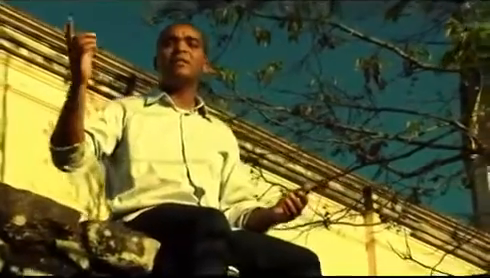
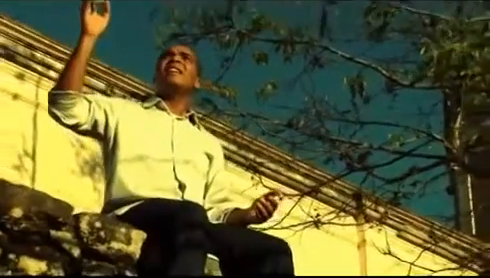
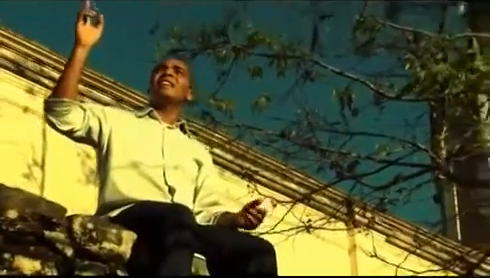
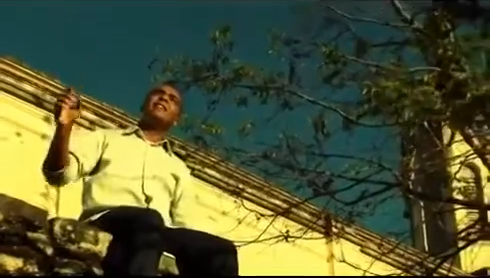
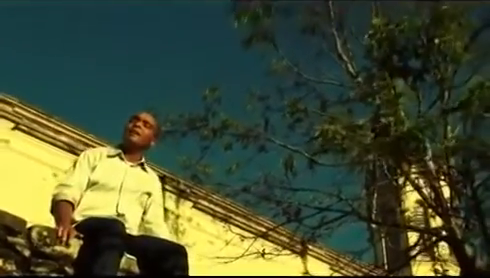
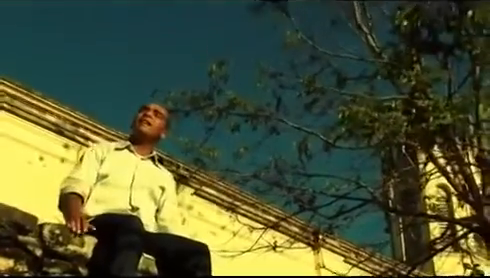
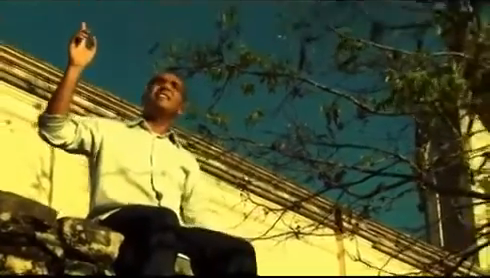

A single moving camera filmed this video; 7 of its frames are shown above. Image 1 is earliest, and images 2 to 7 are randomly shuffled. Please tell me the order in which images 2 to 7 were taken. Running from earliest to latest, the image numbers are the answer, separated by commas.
2, 3, 7, 4, 6, 5
